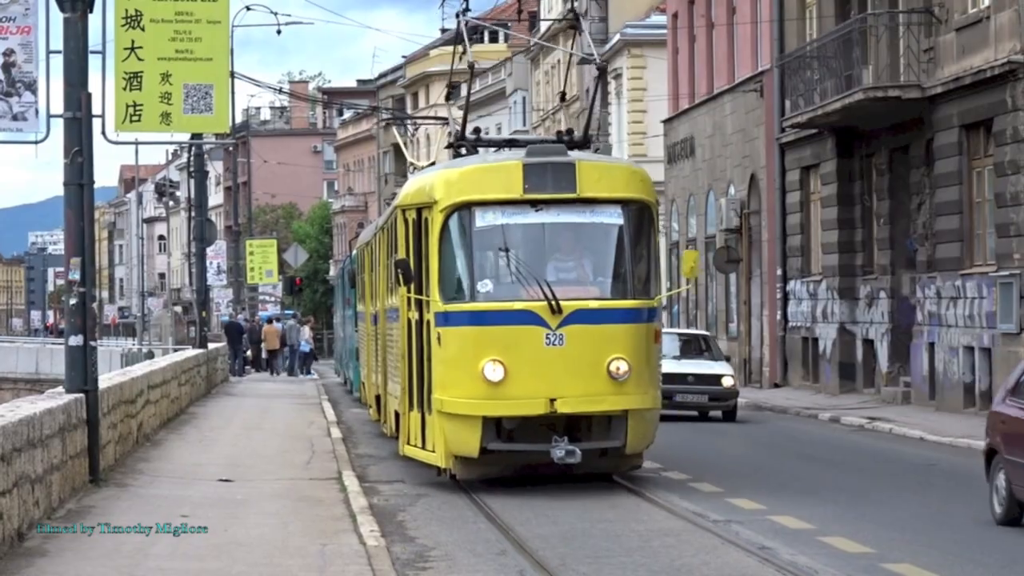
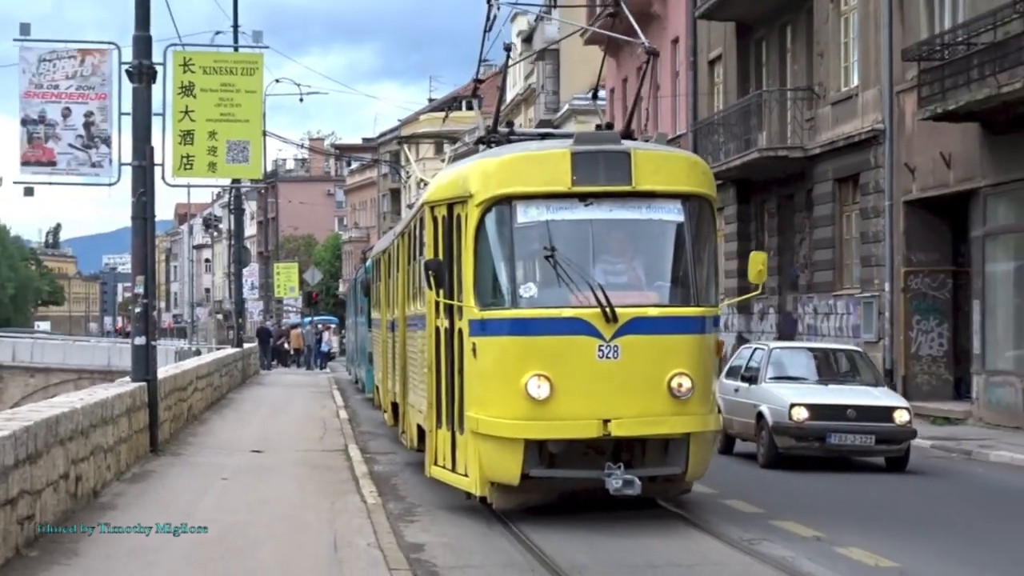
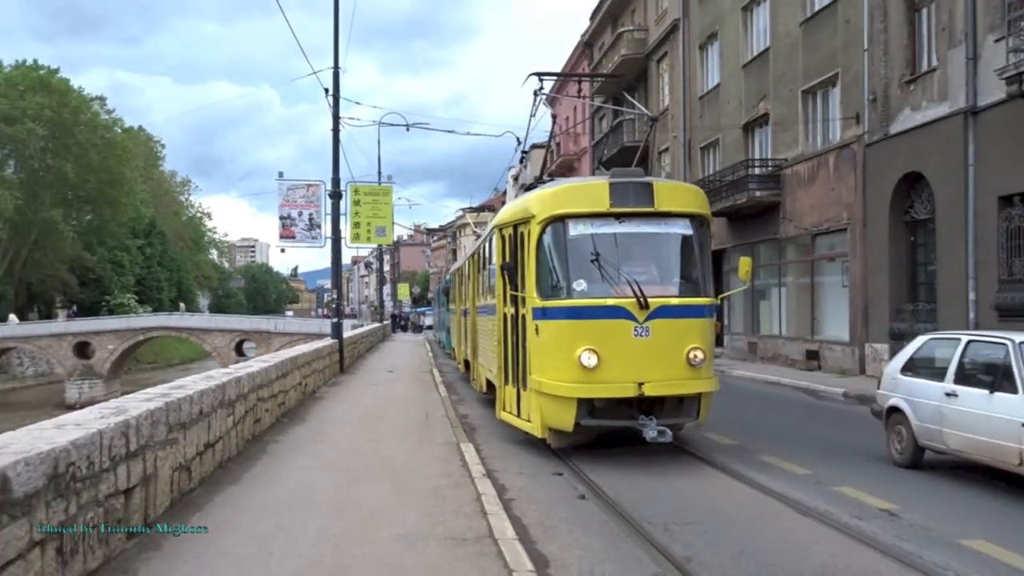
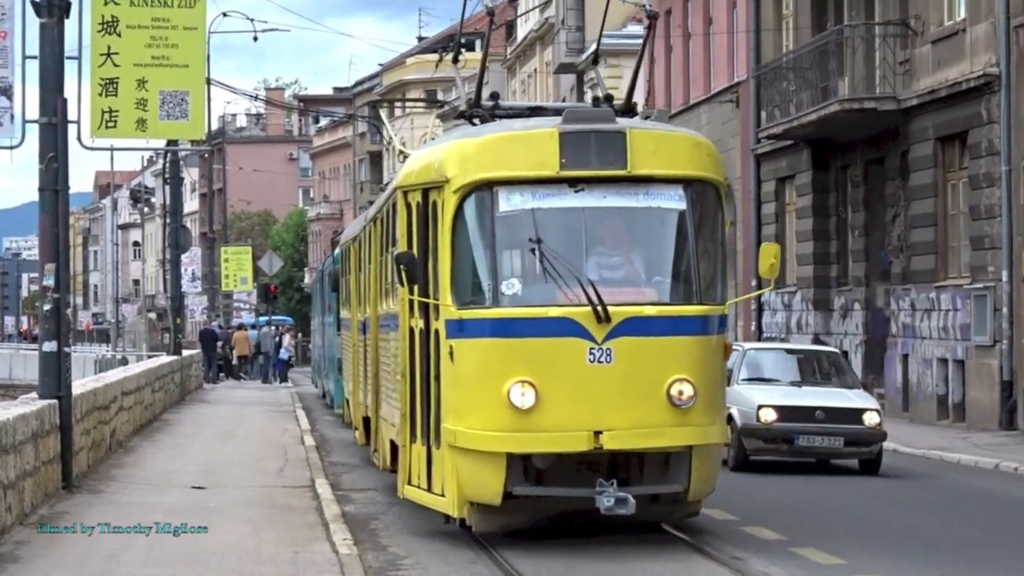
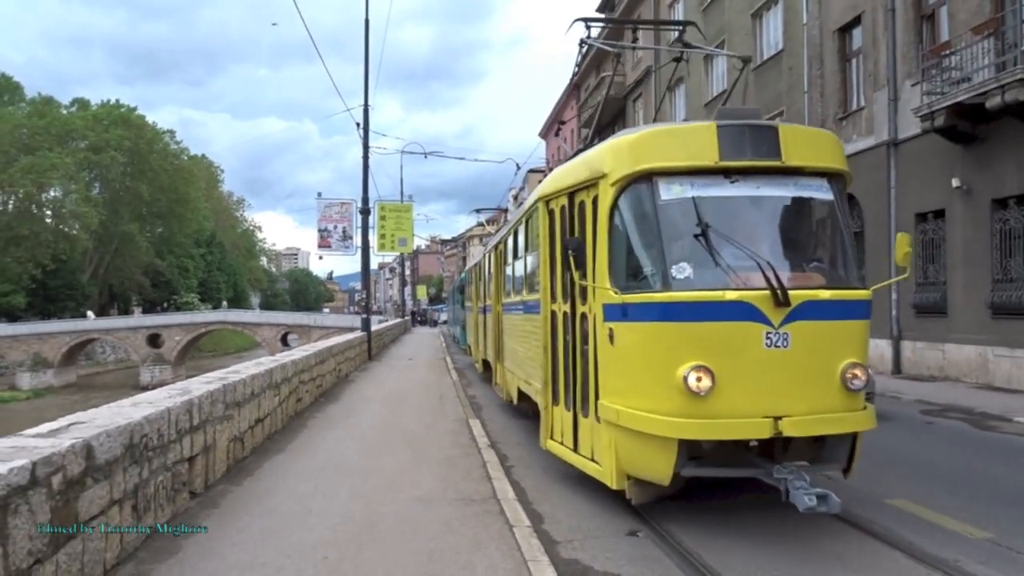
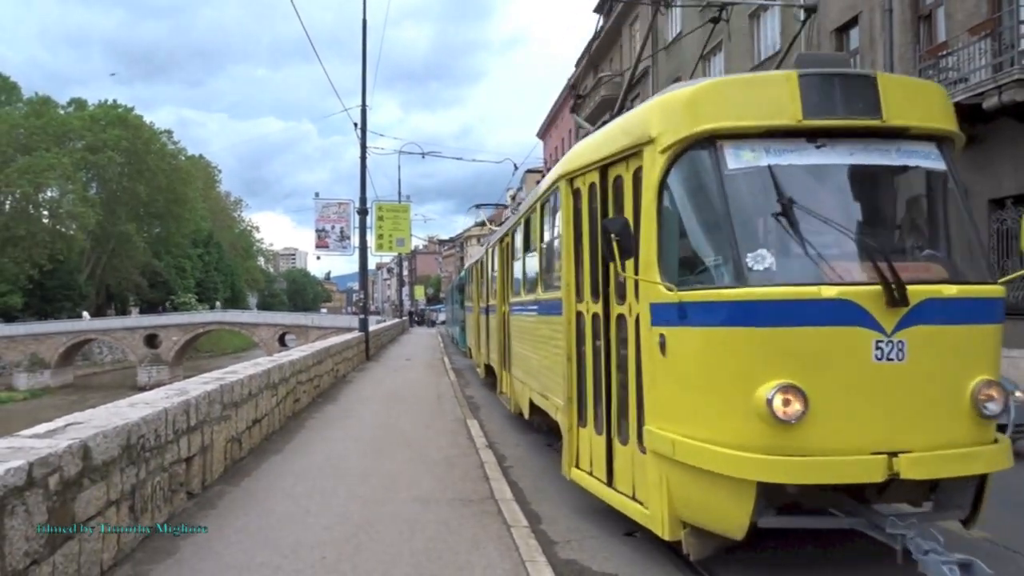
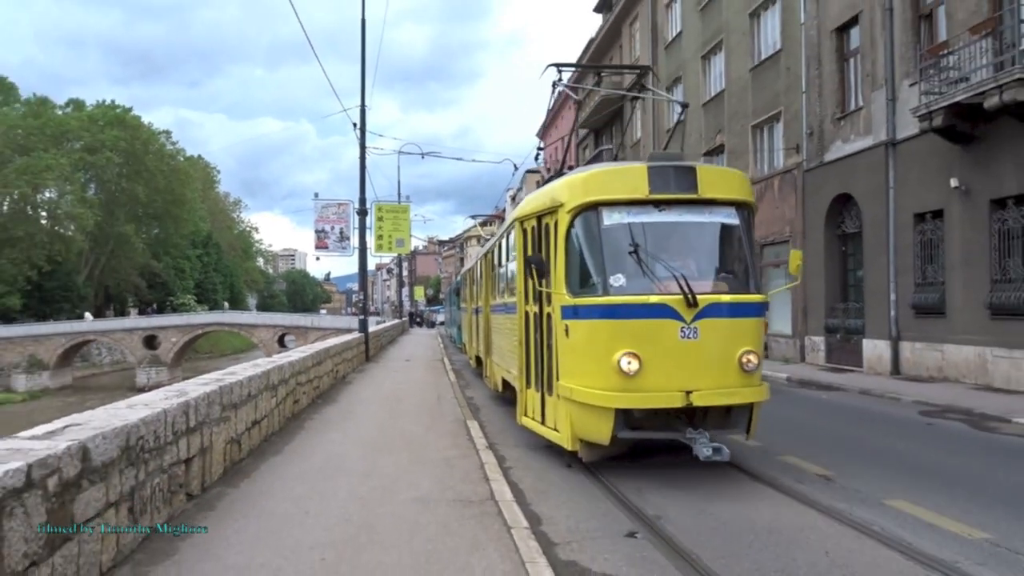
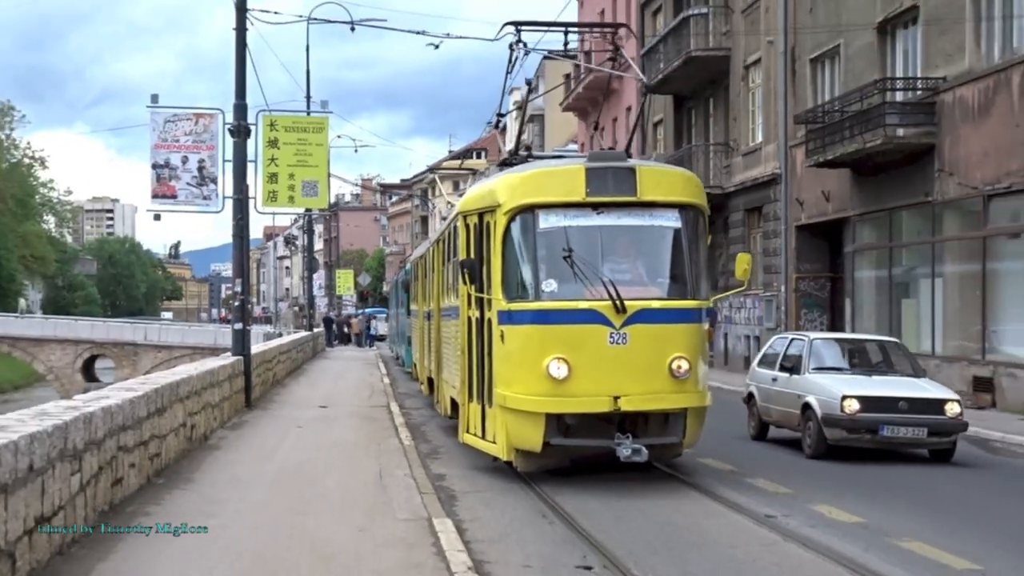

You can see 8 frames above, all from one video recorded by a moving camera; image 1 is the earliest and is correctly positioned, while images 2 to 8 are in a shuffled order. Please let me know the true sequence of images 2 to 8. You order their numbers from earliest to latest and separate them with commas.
4, 2, 8, 3, 7, 5, 6
